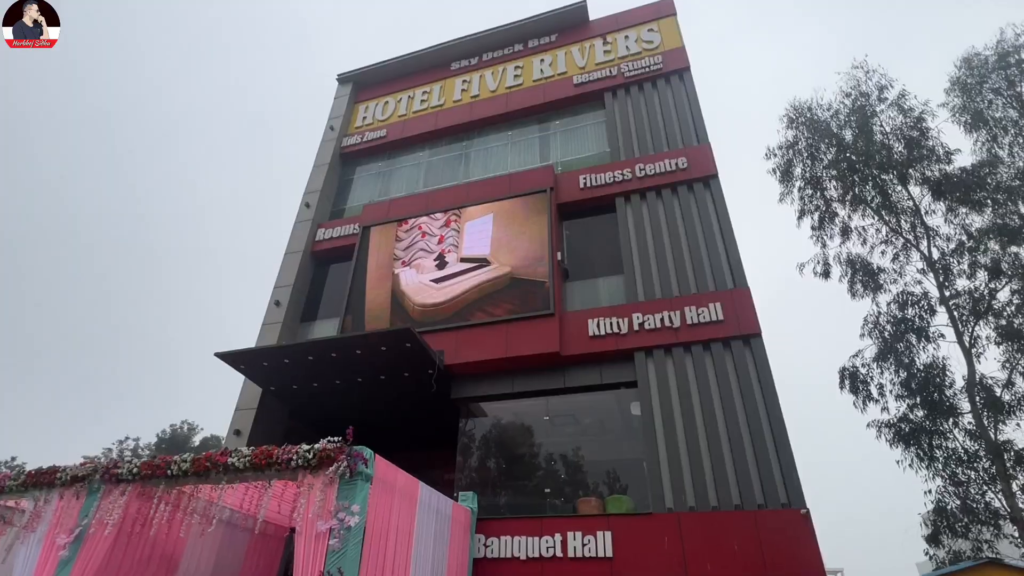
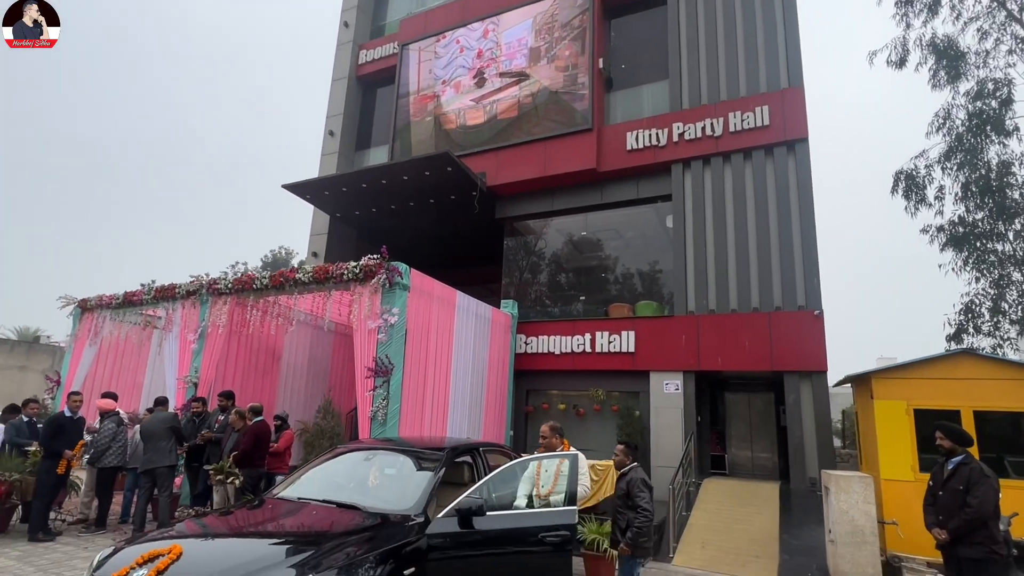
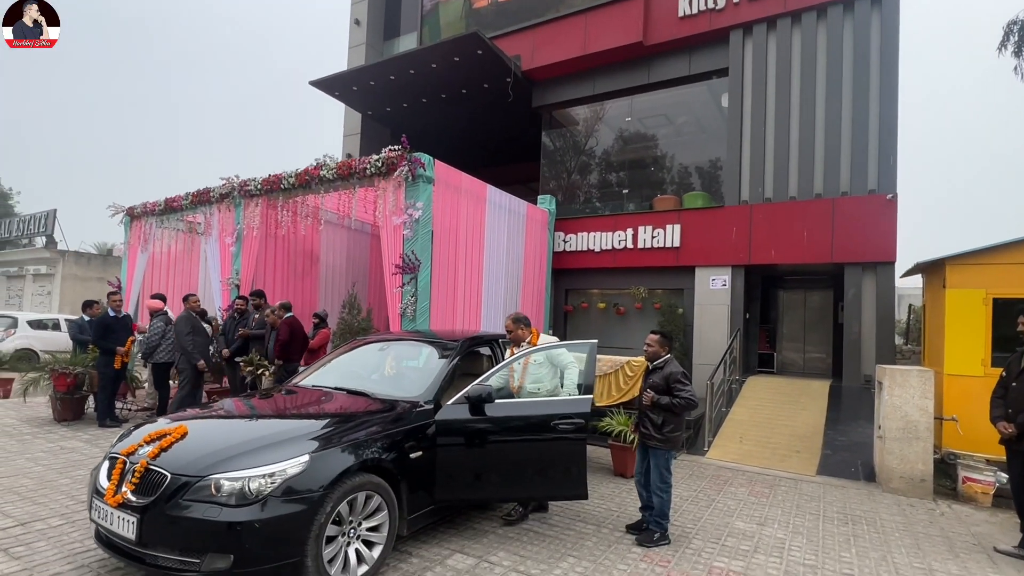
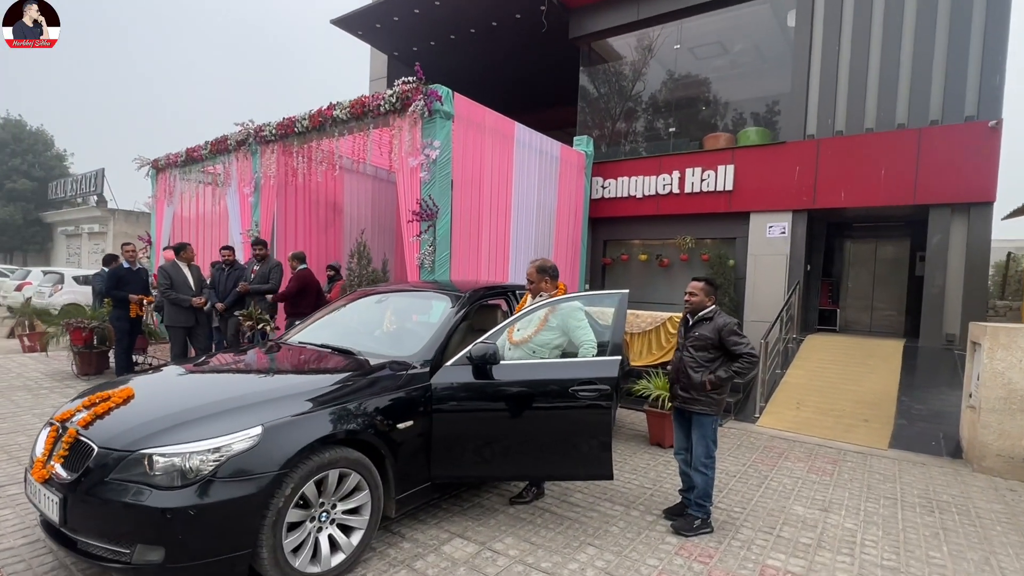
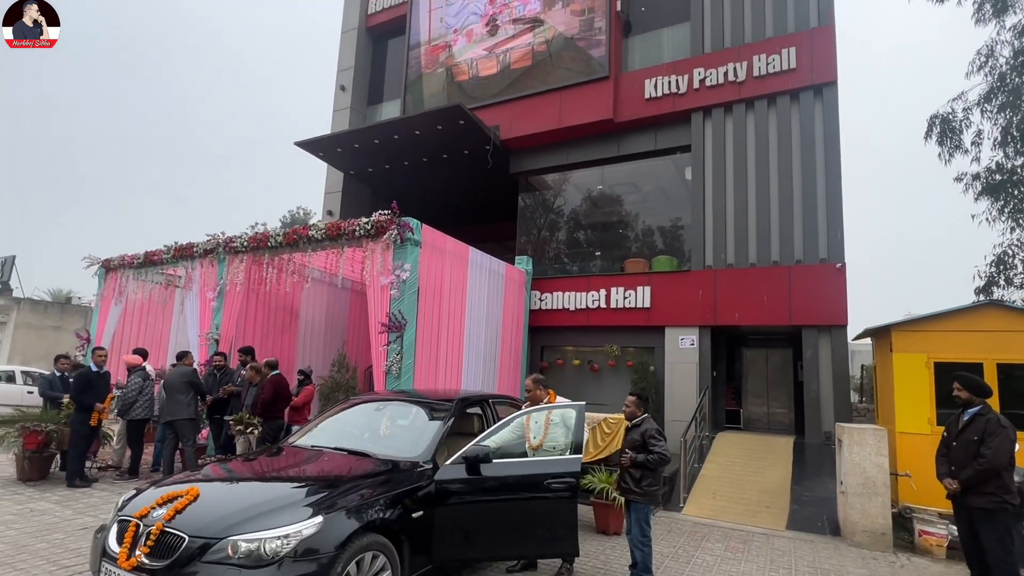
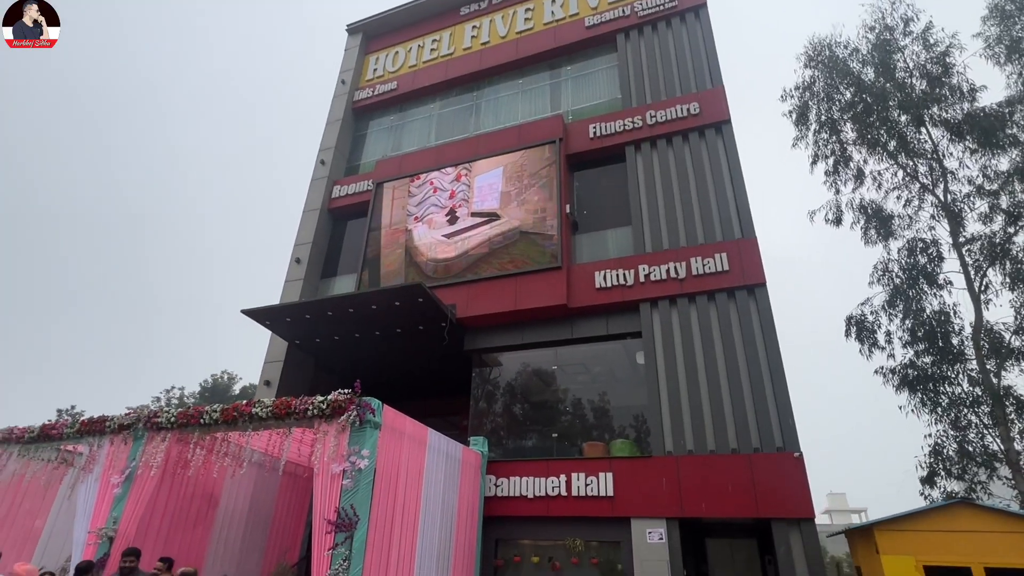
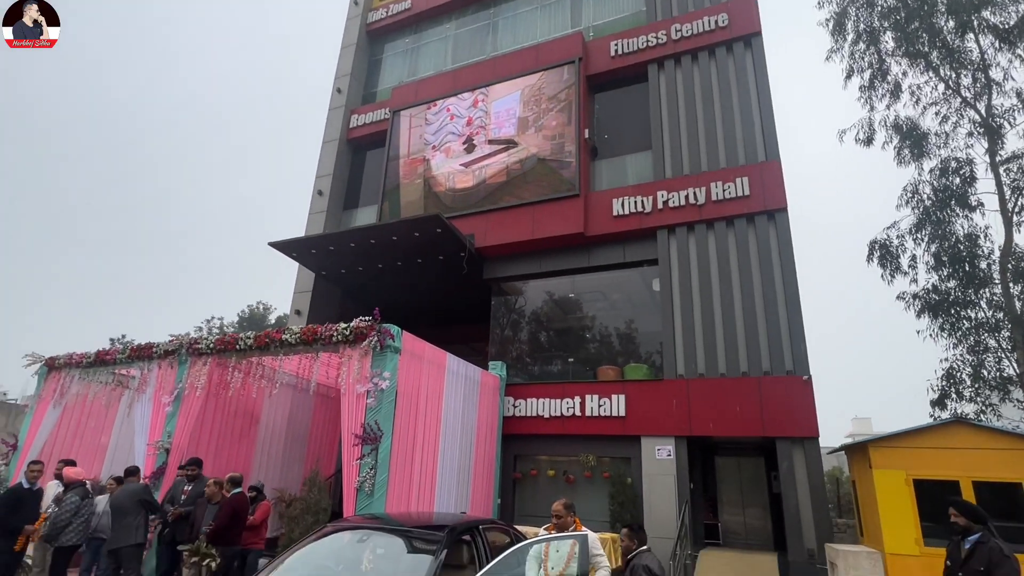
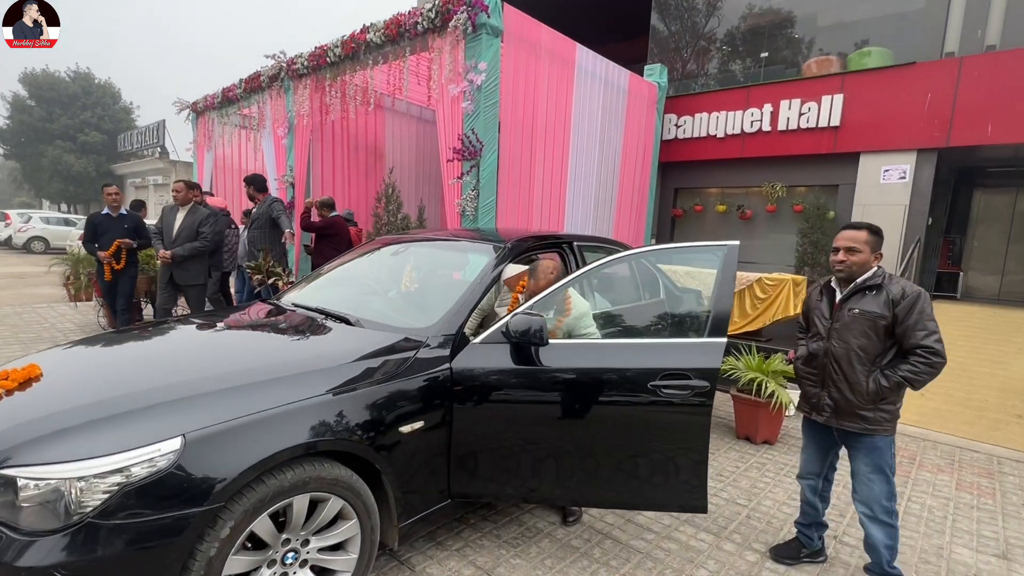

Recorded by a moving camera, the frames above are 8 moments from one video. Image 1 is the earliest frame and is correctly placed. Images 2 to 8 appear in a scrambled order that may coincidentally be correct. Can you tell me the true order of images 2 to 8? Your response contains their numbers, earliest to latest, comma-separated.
6, 7, 2, 5, 3, 4, 8
